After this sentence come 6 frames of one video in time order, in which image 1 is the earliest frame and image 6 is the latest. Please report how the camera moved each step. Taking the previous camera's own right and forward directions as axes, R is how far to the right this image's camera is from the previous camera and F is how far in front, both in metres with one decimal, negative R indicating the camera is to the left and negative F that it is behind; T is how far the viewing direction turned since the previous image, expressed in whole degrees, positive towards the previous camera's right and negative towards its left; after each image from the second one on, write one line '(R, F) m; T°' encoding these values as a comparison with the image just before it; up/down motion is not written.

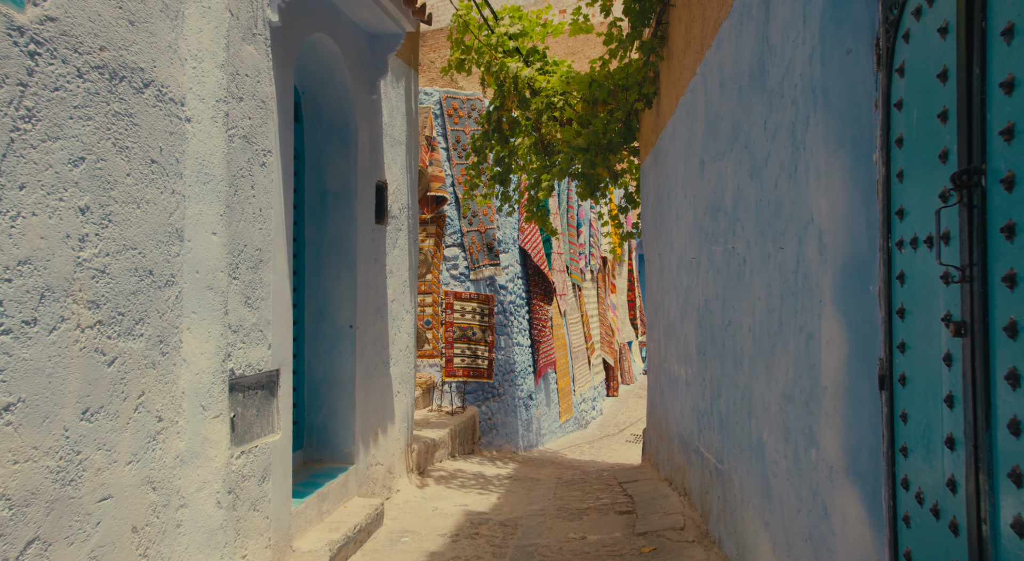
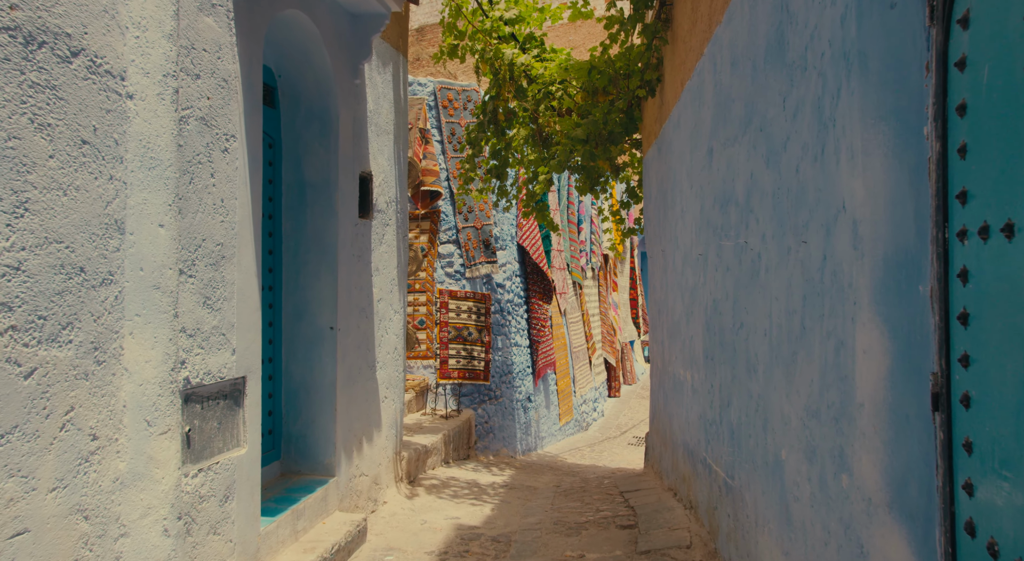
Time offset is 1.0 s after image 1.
(0.0, +0.4) m; 0°
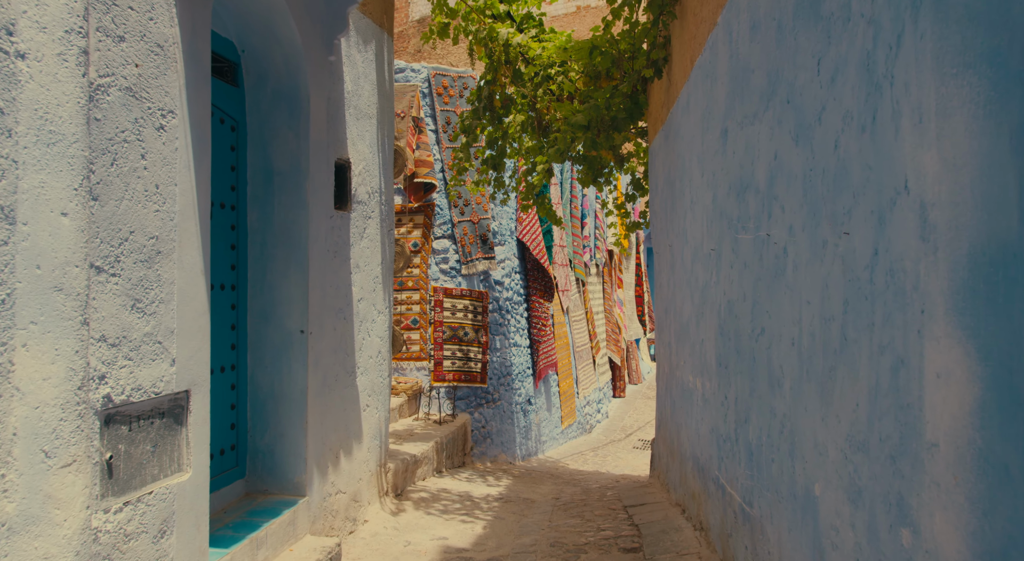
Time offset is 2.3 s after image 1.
(+0.1, +0.5) m; 0°
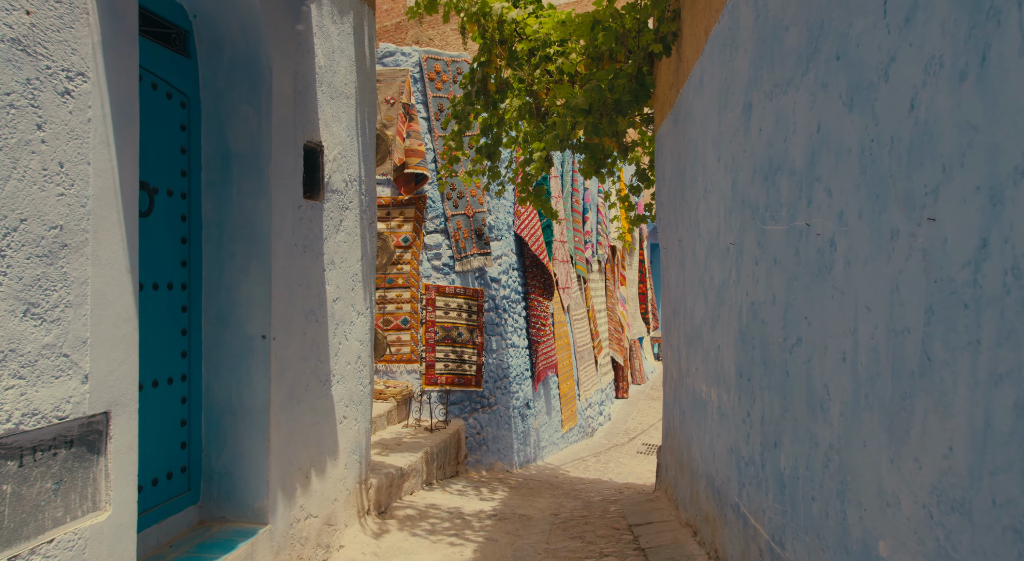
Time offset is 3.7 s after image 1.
(0.0, +0.5) m; 0°
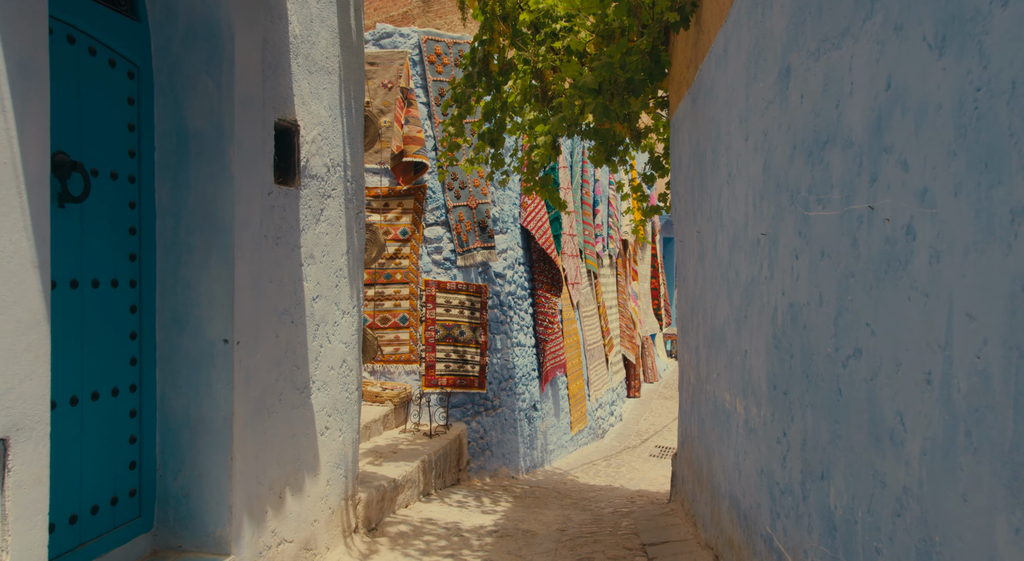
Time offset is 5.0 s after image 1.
(+0.1, +0.5) m; -1°
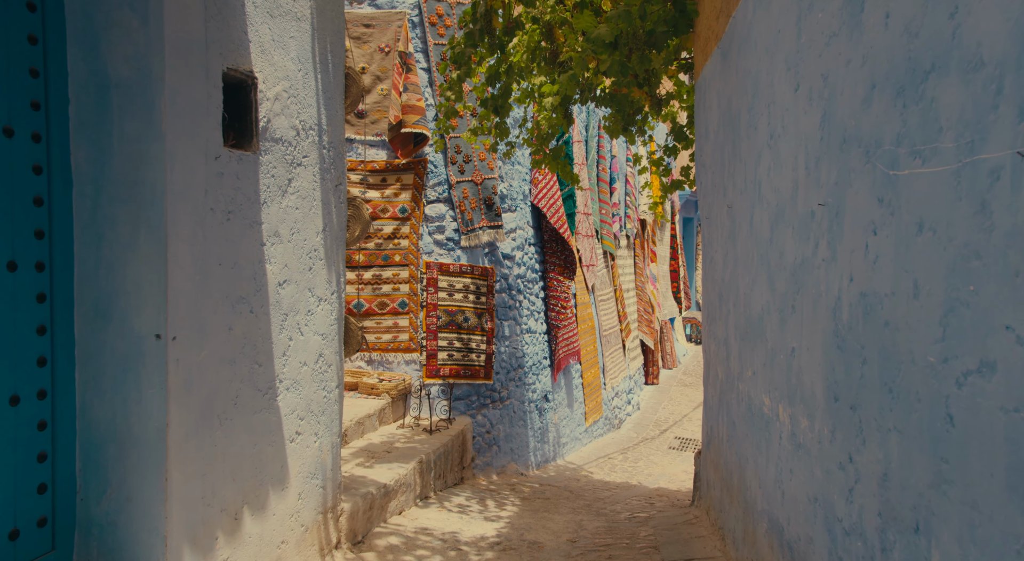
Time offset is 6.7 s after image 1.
(+0.1, +0.6) m; -1°
